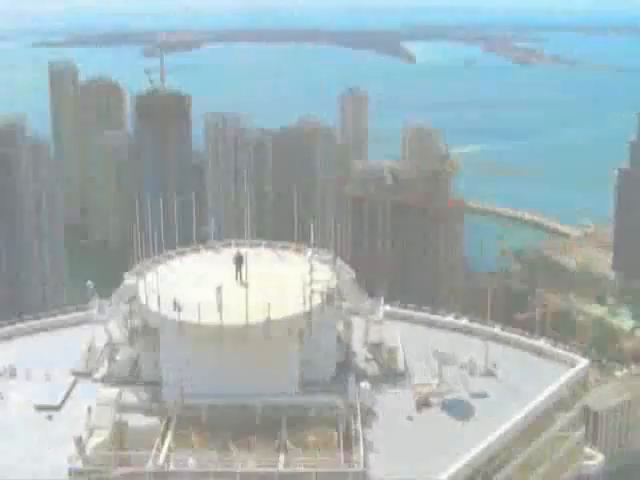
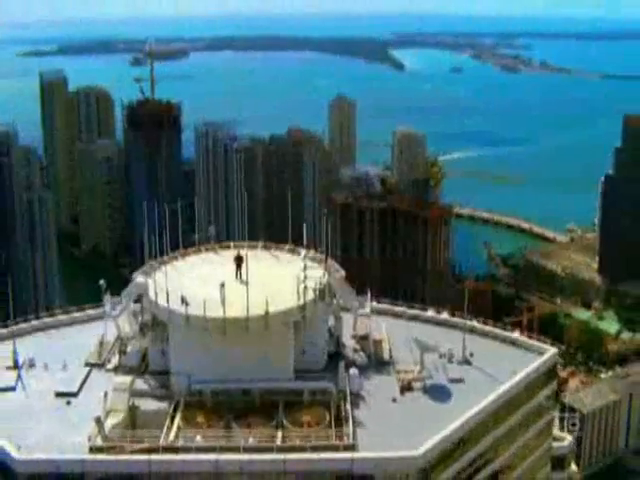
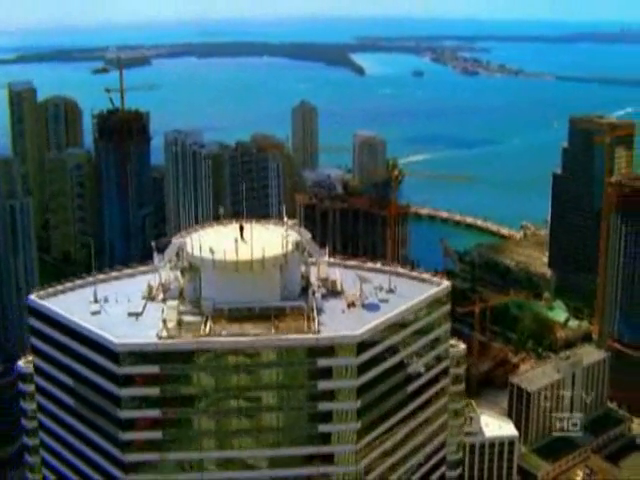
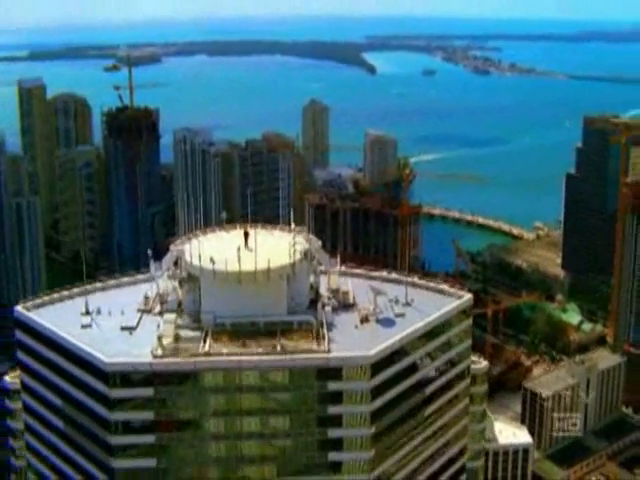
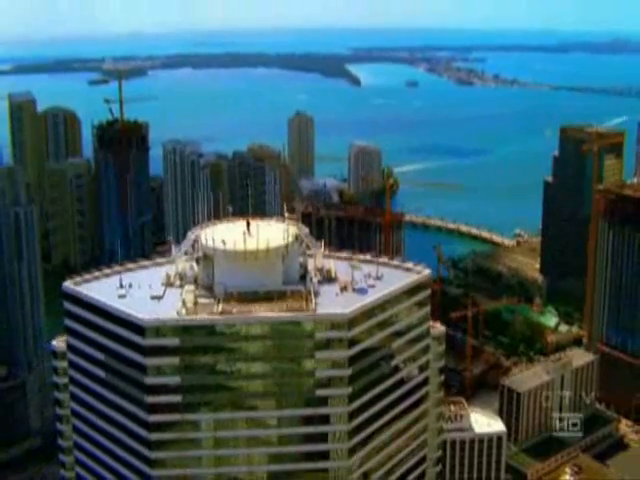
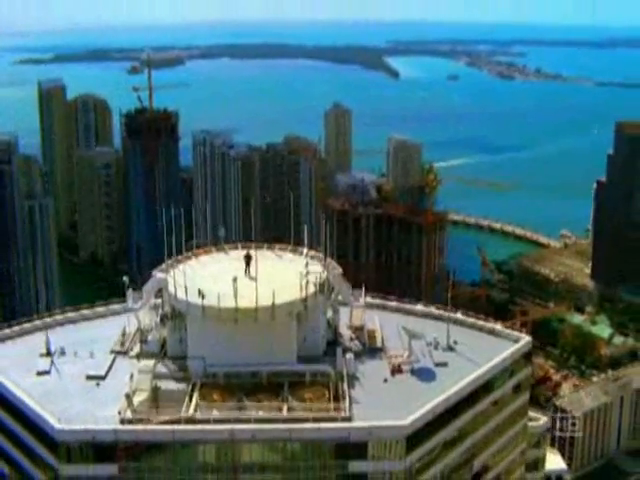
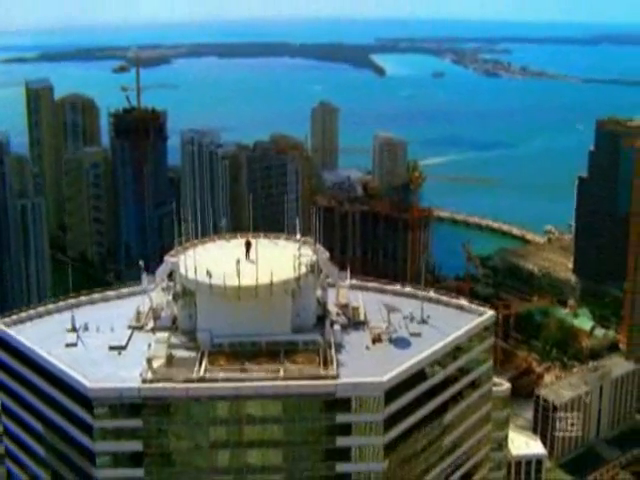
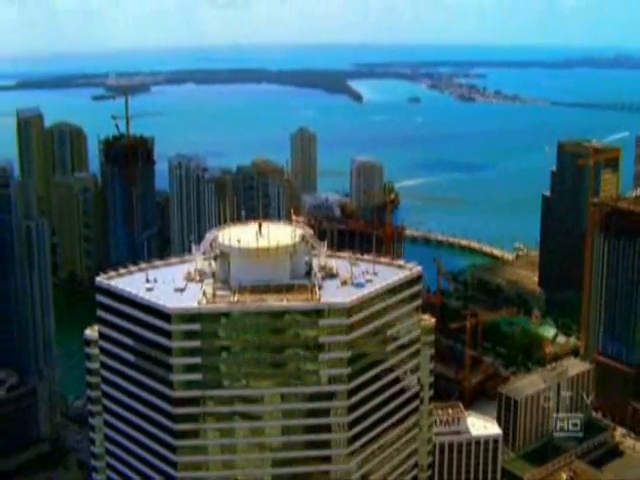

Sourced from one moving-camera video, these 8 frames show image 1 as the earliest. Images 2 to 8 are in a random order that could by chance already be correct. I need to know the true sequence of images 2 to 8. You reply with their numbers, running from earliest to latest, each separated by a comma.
2, 6, 7, 4, 3, 5, 8
